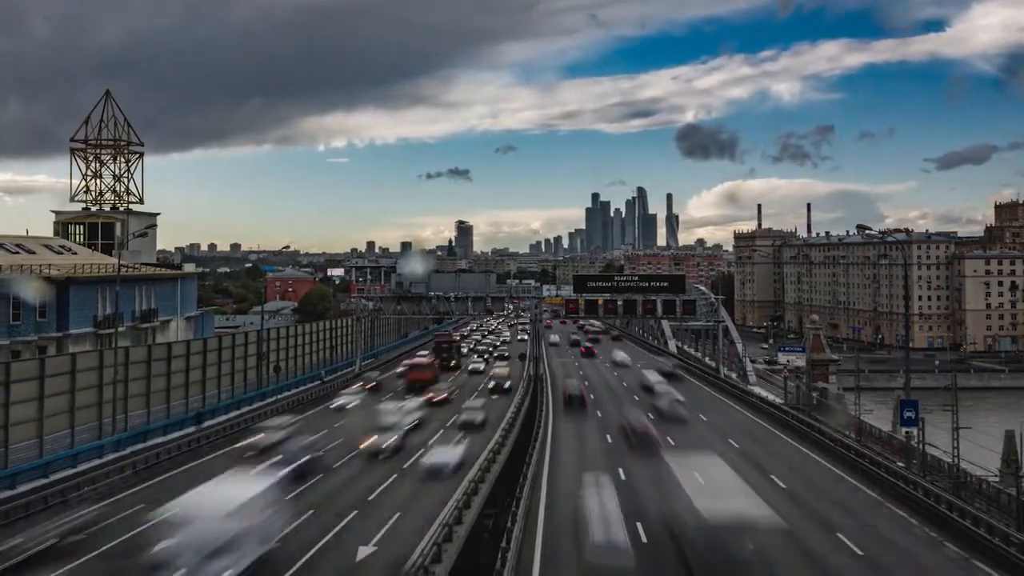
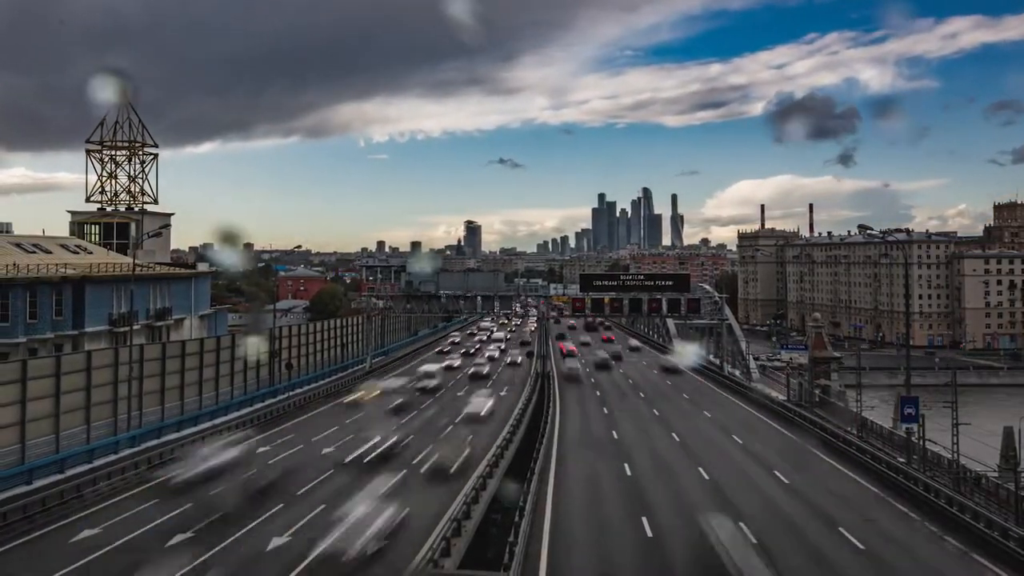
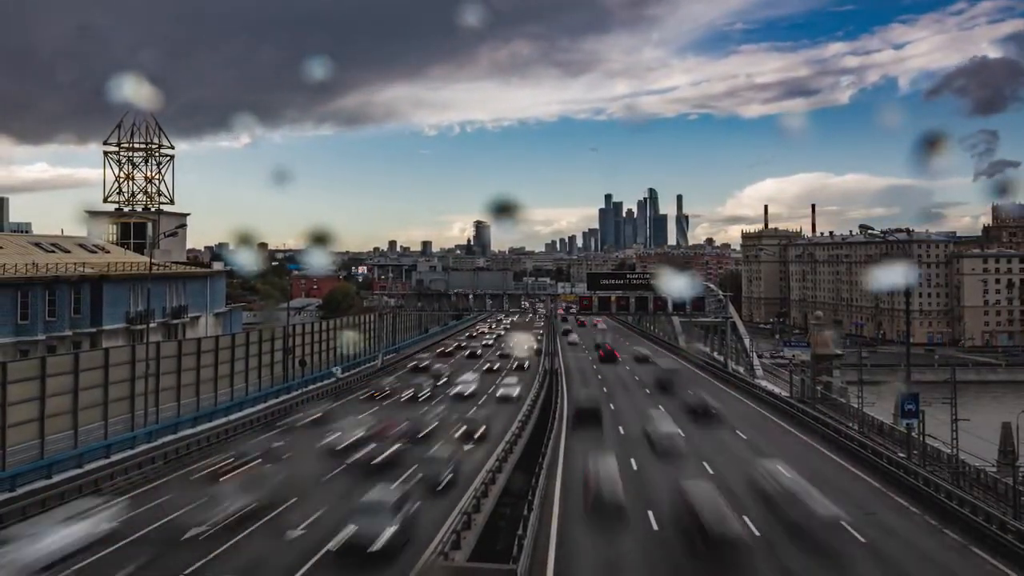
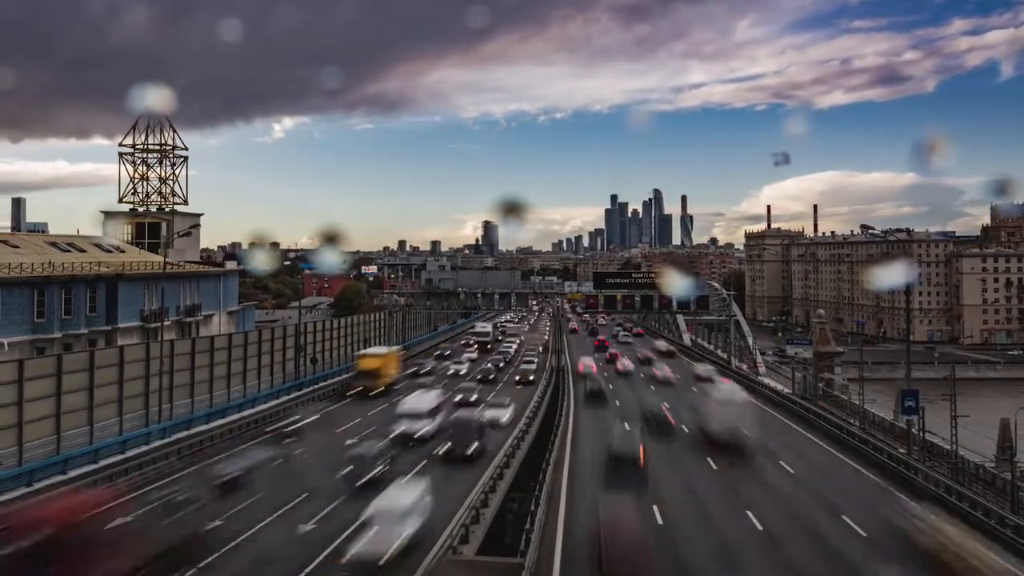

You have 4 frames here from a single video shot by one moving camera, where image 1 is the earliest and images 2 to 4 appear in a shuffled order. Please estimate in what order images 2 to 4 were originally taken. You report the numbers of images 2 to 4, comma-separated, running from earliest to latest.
2, 3, 4
